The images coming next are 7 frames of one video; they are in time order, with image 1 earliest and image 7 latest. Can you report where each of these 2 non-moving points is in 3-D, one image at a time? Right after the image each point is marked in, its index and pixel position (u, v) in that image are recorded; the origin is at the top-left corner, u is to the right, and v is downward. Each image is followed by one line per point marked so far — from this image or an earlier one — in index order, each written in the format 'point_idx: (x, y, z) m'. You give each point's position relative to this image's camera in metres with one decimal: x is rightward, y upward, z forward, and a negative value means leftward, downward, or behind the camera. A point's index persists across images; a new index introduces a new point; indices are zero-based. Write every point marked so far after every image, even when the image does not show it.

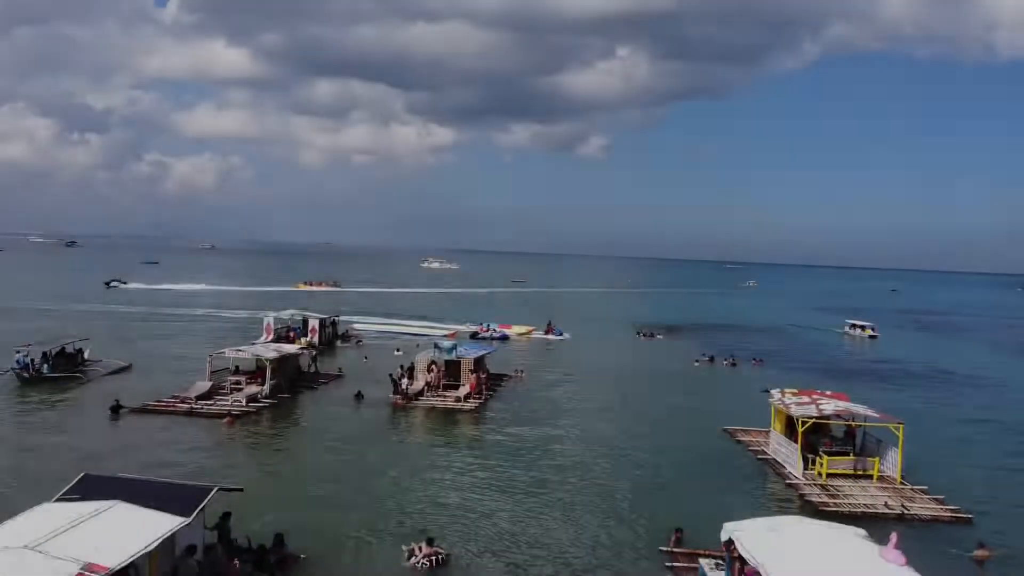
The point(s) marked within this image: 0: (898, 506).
0: (+14.0, -7.9, +20.3) m
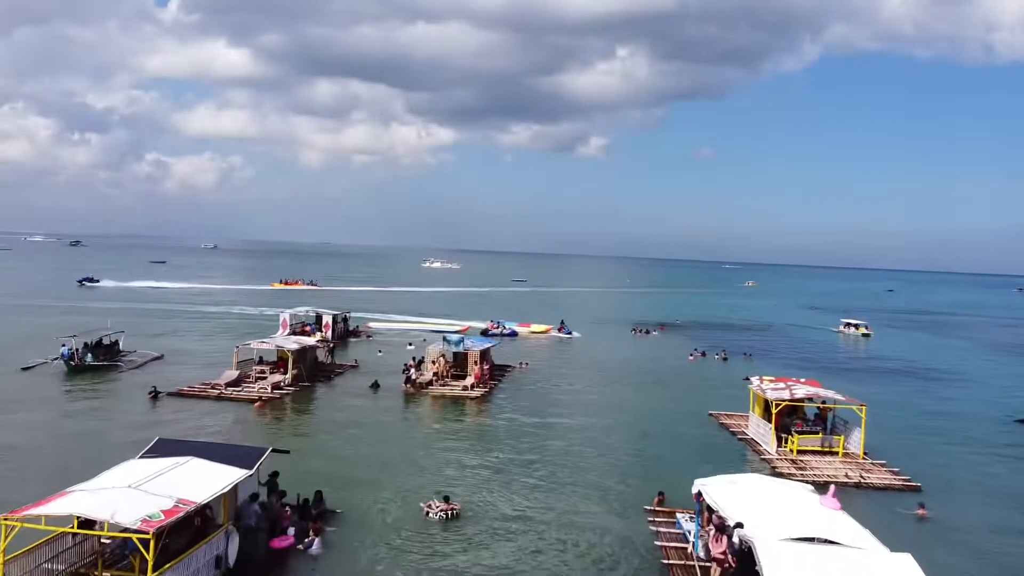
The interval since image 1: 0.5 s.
0: (+14.1, -7.7, +22.9) m
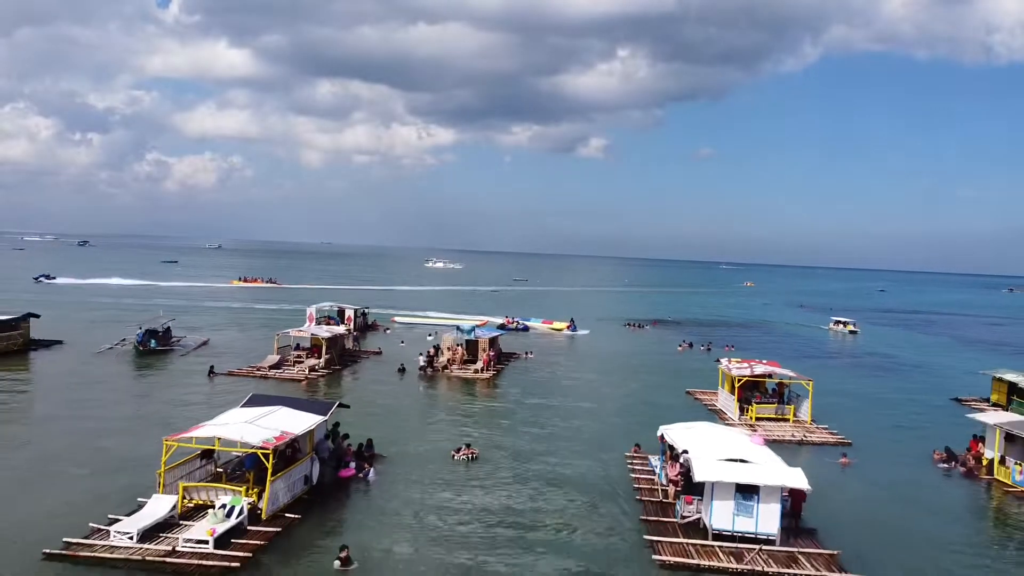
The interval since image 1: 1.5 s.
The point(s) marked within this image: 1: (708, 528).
0: (+14.4, -7.4, +28.0) m
1: (+6.4, -7.6, +18.5) m
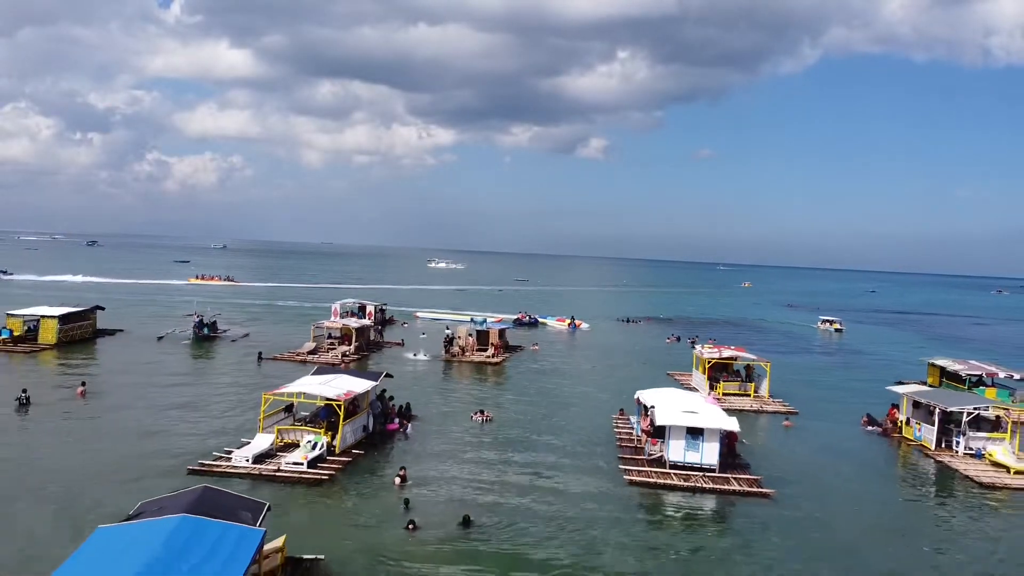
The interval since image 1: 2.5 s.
0: (+14.8, -7.2, +33.8) m
1: (+6.8, -7.3, +24.4) m
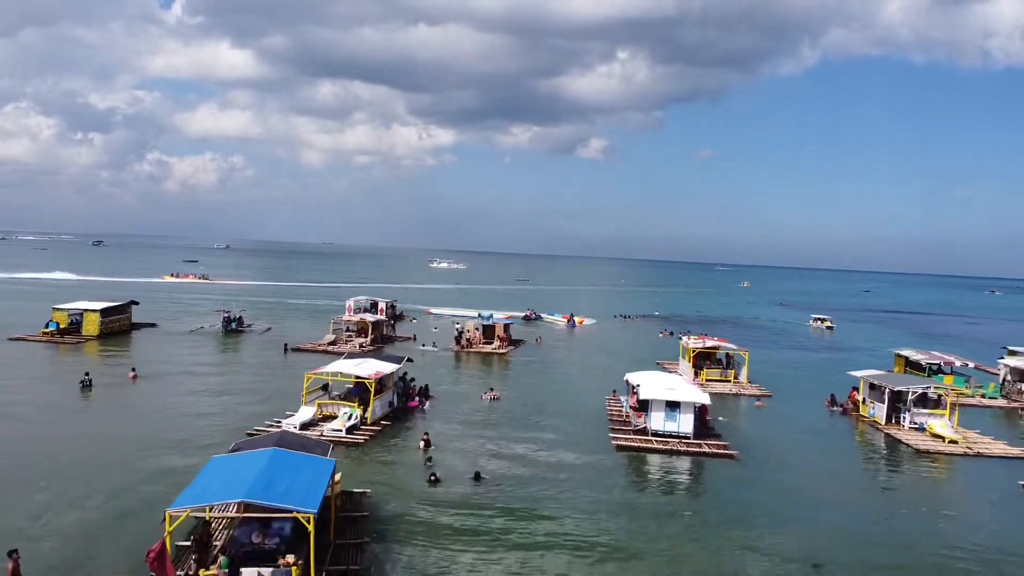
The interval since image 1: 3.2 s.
0: (+15.1, -7.0, +37.8) m
1: (+7.1, -7.1, +28.4) m
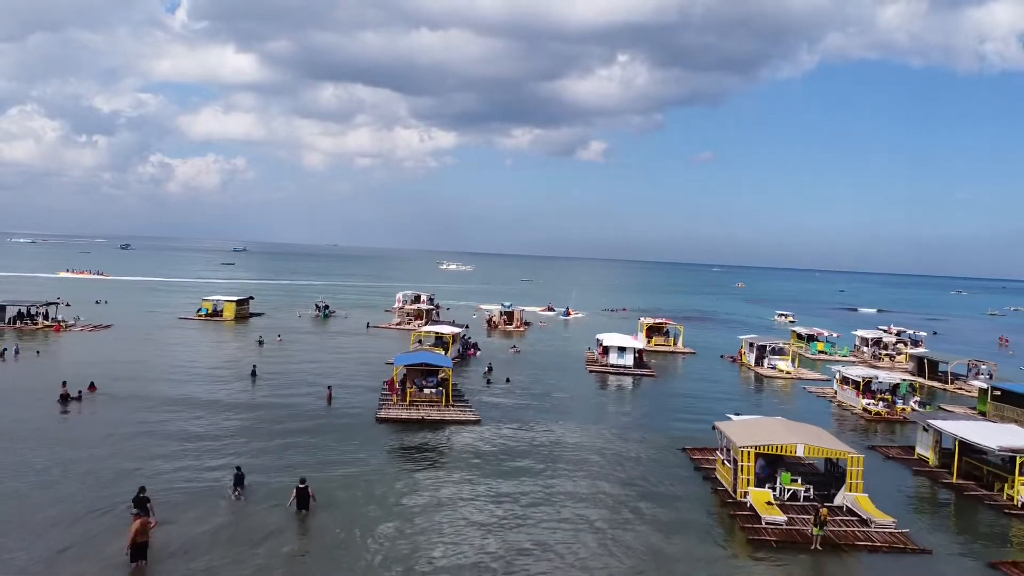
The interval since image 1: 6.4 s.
0: (+16.5, -6.5, +57.4) m
1: (+8.5, -6.6, +48.0) m
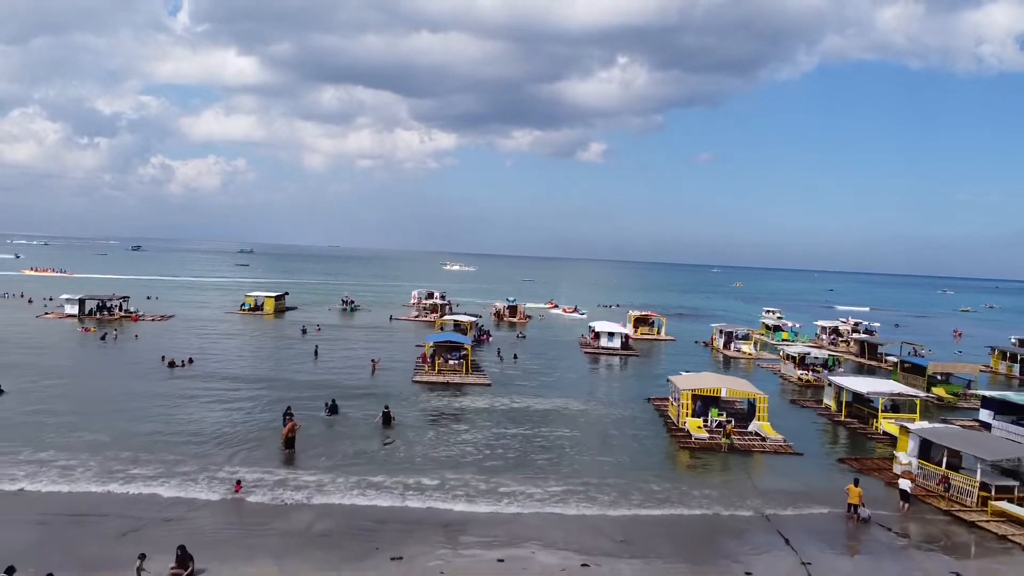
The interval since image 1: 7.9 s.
0: (+17.1, -6.1, +66.4) m
1: (+9.1, -6.2, +56.9) m
